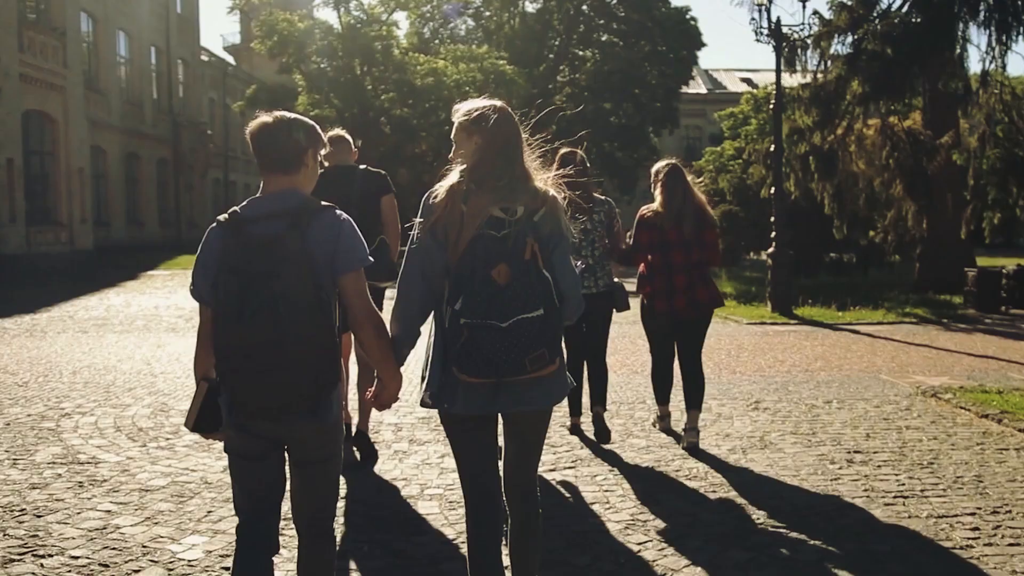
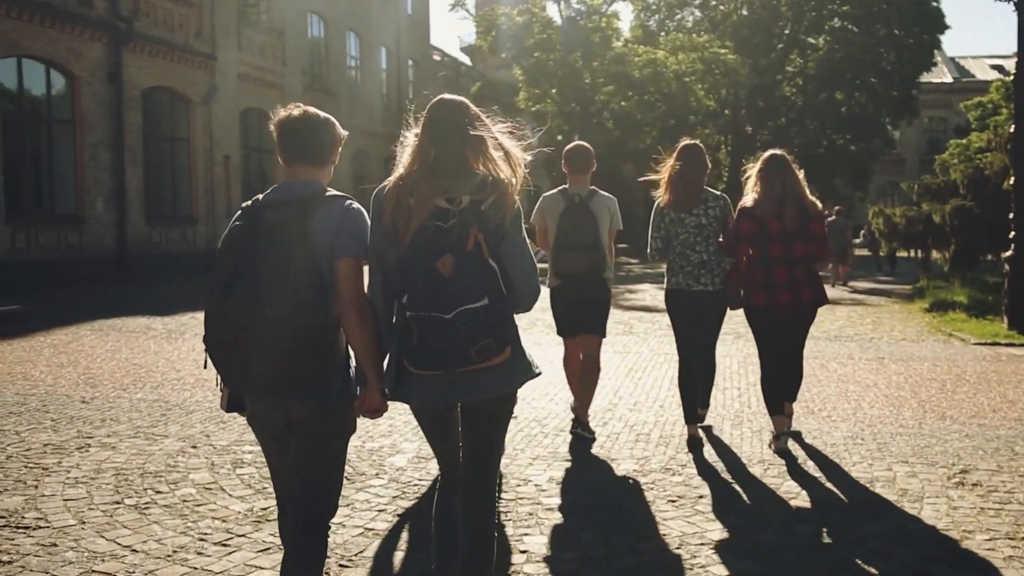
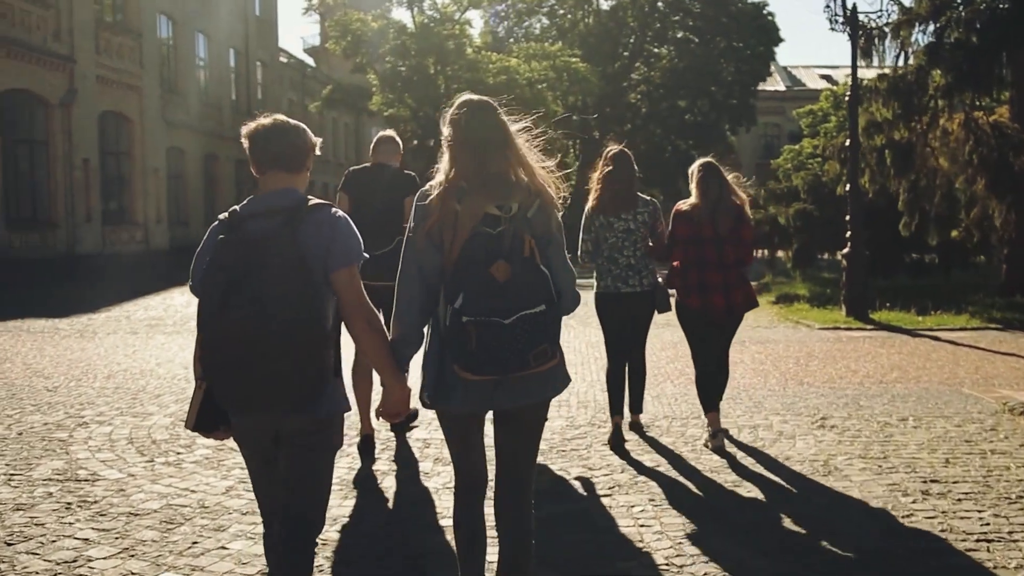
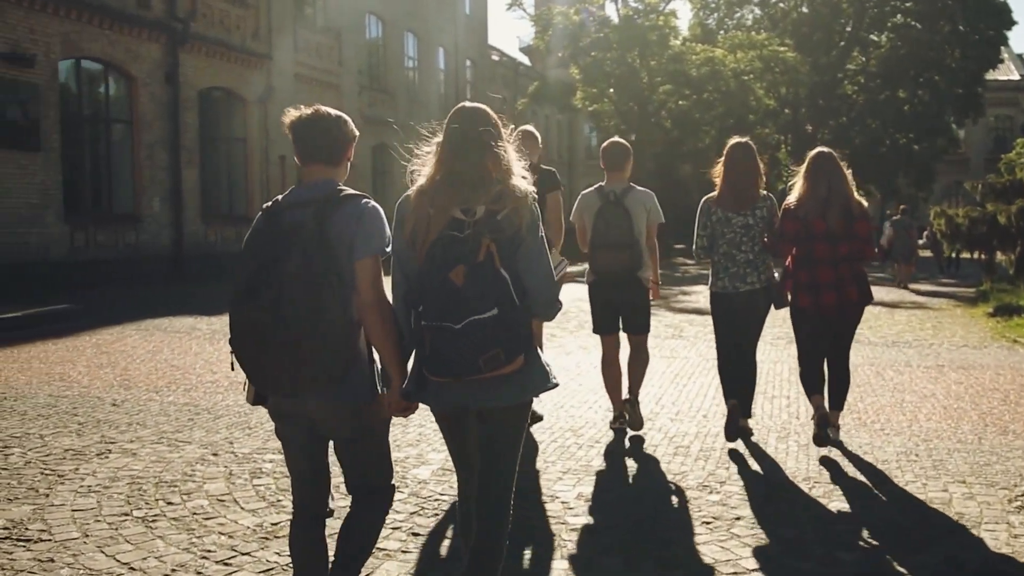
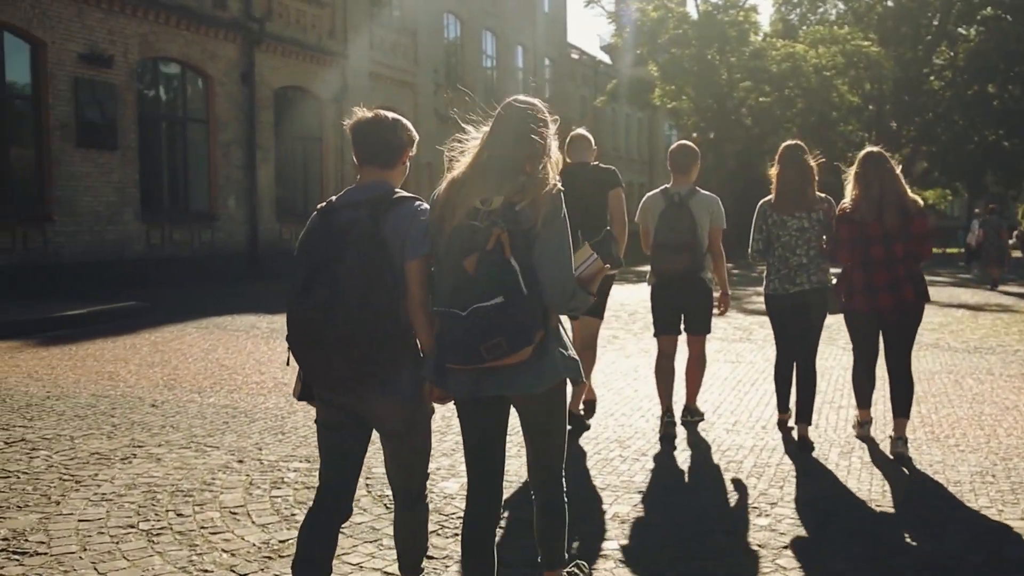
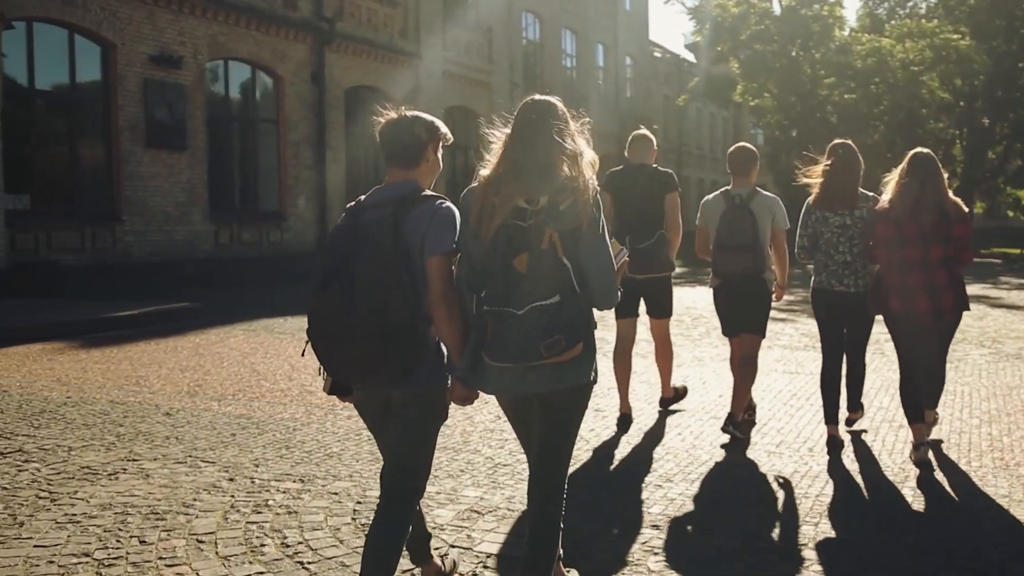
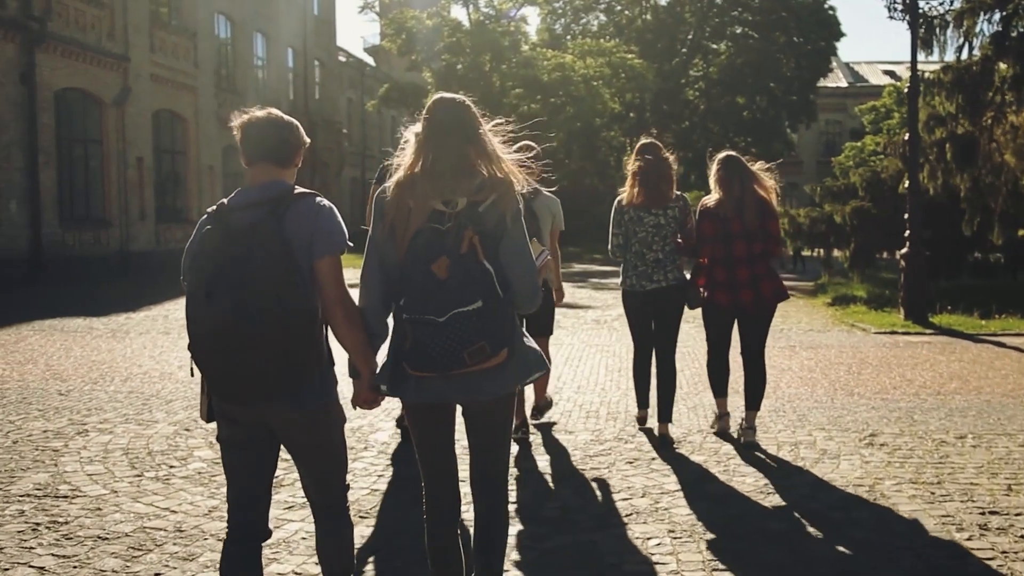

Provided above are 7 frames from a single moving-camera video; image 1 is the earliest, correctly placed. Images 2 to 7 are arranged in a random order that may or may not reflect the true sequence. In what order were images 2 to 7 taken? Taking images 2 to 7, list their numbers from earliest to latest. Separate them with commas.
3, 7, 2, 4, 5, 6
